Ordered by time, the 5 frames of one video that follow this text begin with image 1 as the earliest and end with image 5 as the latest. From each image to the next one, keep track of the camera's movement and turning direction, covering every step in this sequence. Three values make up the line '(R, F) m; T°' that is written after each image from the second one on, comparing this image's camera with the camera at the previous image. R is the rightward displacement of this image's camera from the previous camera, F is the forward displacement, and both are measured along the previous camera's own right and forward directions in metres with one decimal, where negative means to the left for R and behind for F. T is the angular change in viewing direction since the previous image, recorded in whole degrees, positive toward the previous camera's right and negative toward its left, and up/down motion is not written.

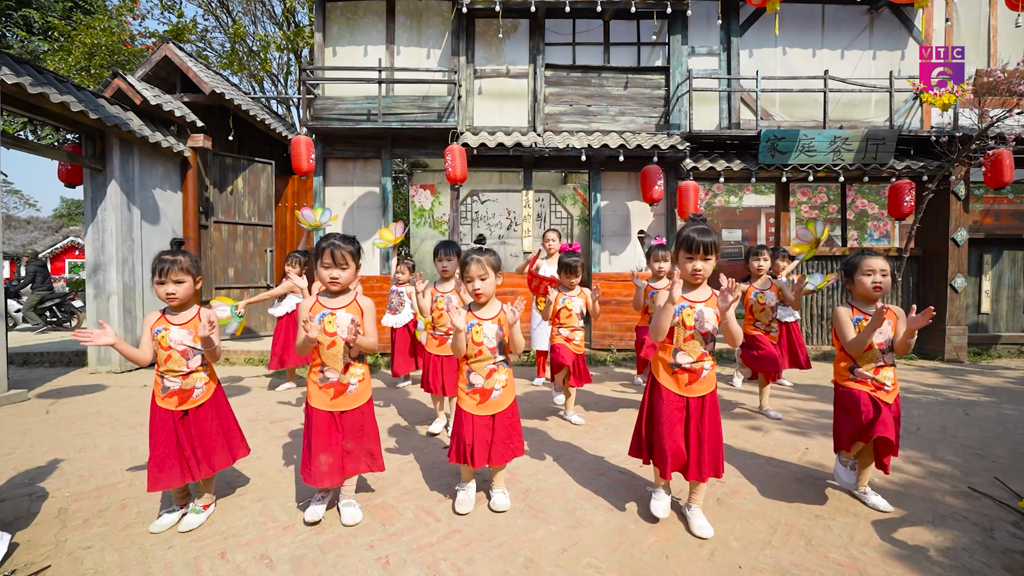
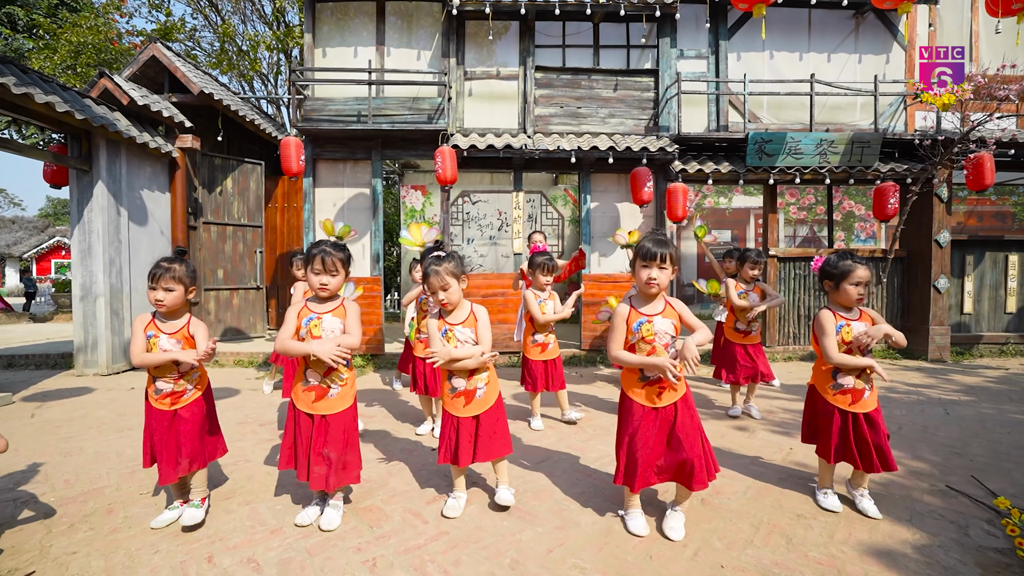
(0.0, 0.0) m; +1°
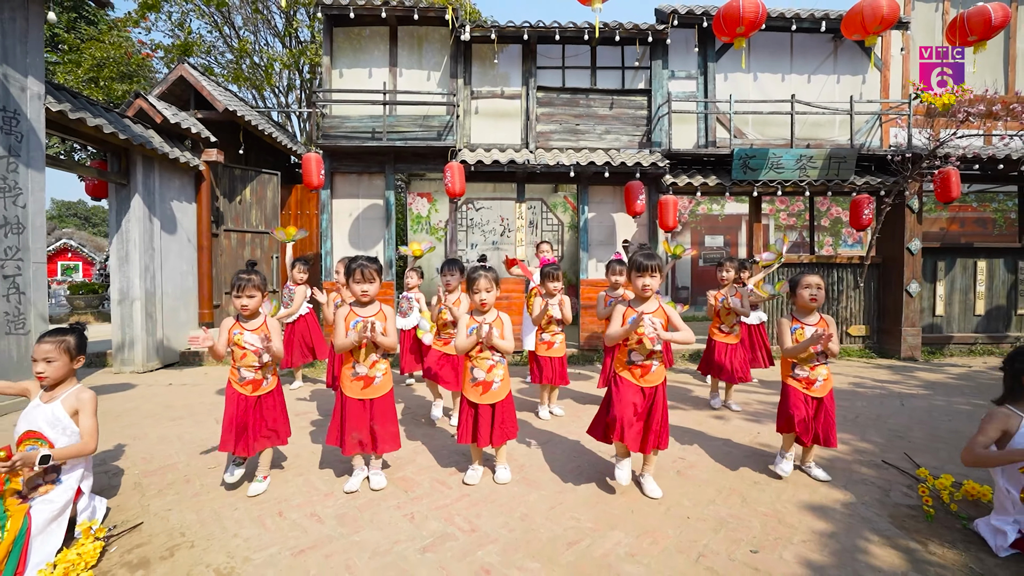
(-0.1, -0.5) m; 0°
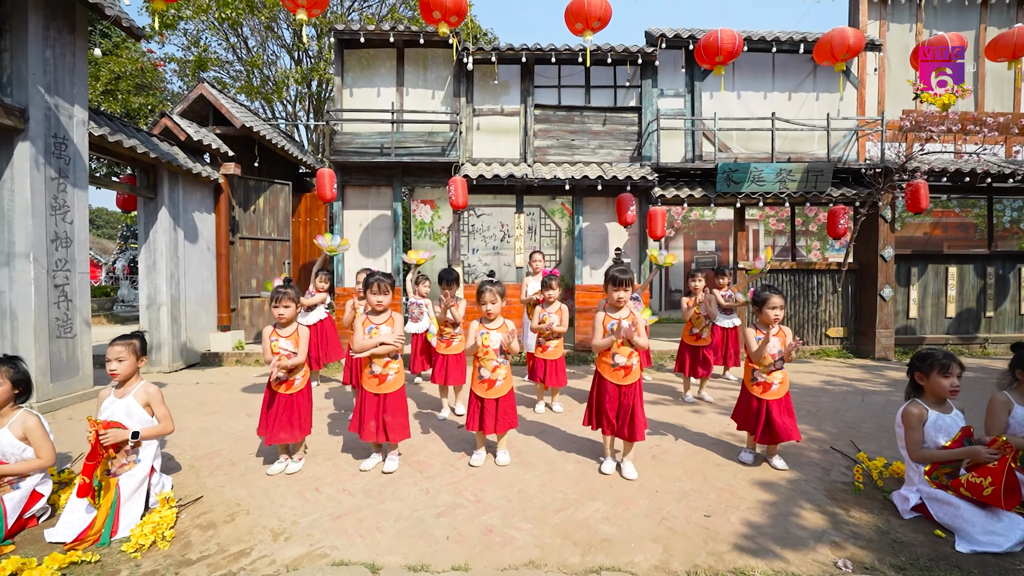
(0.0, -0.5) m; 0°
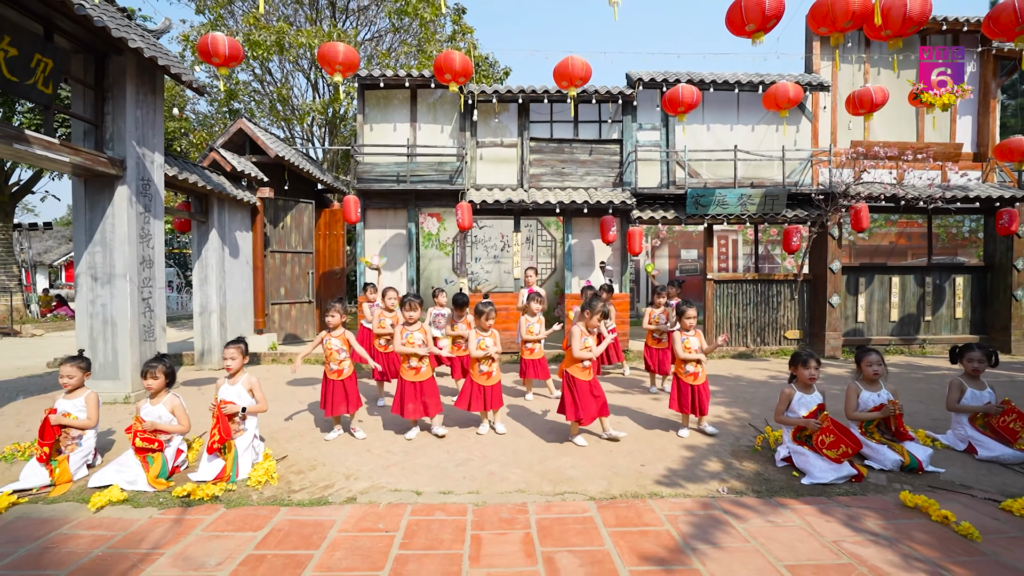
(0.0, -1.2) m; 0°
